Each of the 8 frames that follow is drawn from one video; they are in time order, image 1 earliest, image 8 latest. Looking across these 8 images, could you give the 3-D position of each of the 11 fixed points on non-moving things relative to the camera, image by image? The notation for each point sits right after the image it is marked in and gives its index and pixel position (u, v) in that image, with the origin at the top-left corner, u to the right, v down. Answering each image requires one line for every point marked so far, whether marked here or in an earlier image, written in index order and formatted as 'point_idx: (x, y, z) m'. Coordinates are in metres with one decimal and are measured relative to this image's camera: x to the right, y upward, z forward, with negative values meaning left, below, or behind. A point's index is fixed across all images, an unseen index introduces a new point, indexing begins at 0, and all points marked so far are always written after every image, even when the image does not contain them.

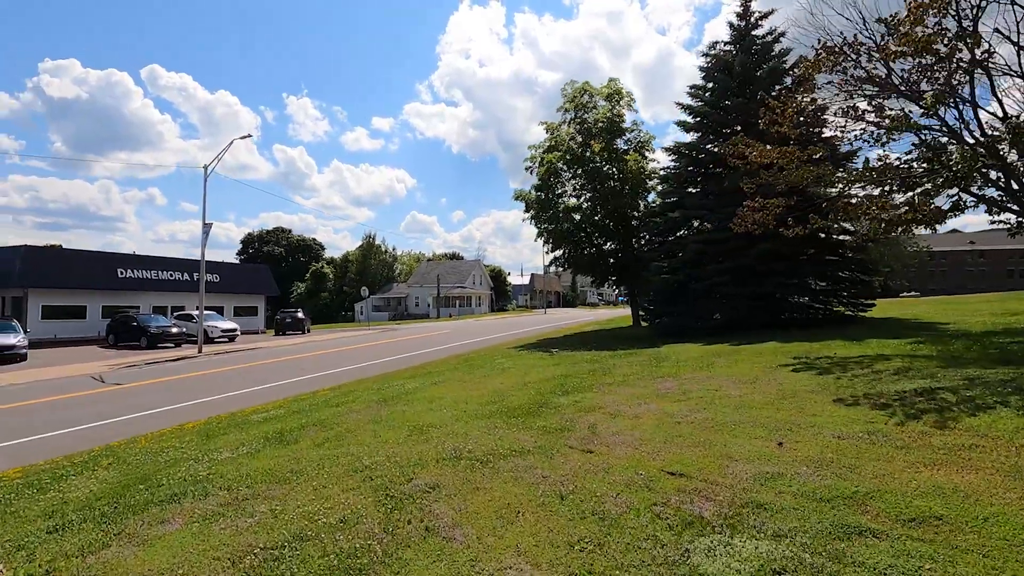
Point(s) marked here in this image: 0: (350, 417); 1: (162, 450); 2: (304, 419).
0: (-2.7, -2.2, +9.1) m
1: (-5.4, -2.5, +8.4) m
2: (-3.7, -2.3, +9.6) m
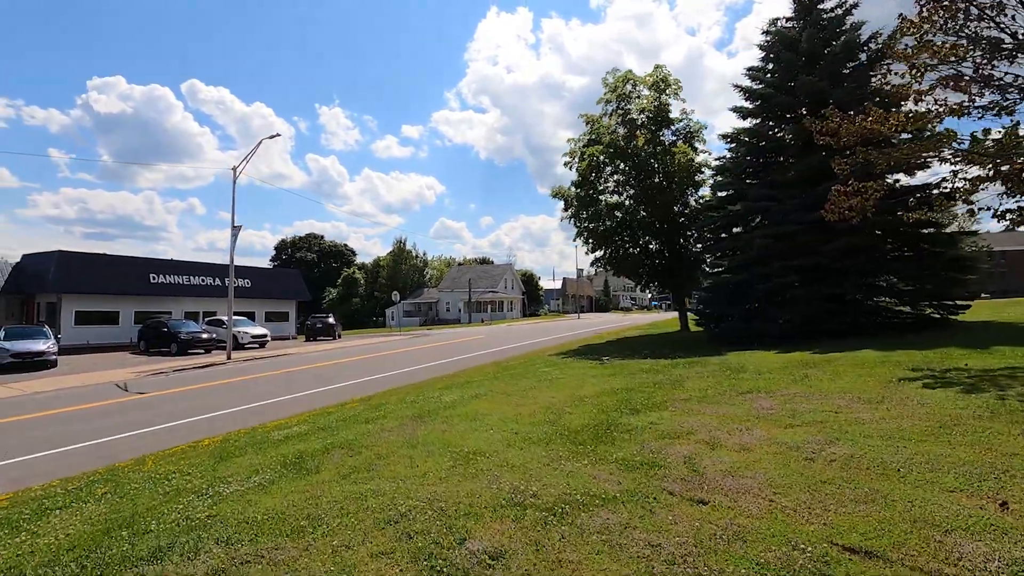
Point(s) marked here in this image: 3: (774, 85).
0: (-1.8, -2.2, +7.8) m
1: (-4.6, -2.5, +7.2) m
2: (-2.8, -2.3, +8.4) m
3: (+7.7, +6.0, +15.8) m
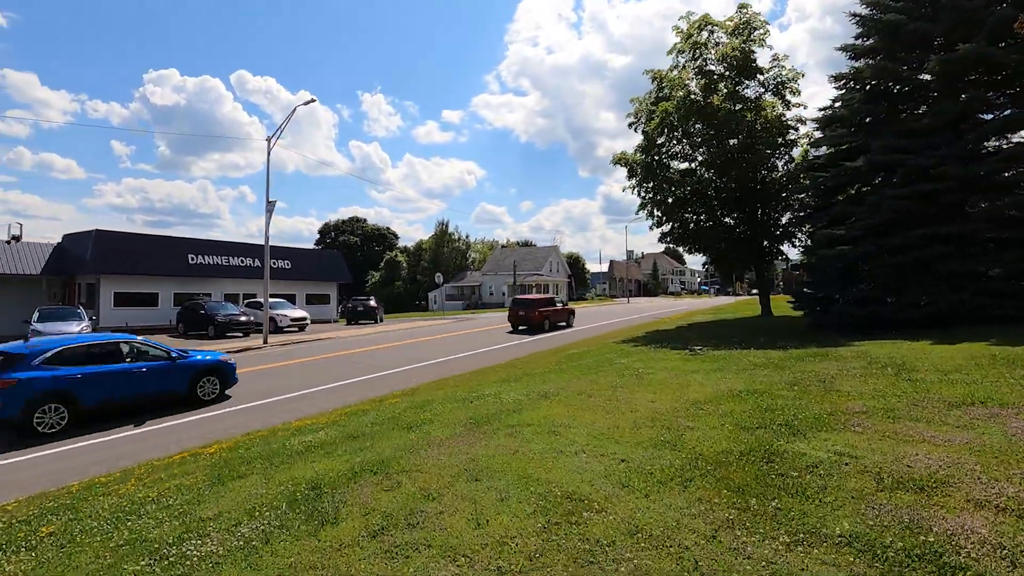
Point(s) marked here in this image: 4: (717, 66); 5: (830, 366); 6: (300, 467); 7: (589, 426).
0: (-0.8, -1.8, +5.6) m
1: (-3.7, -2.2, +5.3) m
2: (-1.7, -1.9, +6.3) m
3: (+9.3, +6.6, +12.7) m
4: (+7.3, +7.9, +19.1) m
5: (+4.8, -1.2, +8.2) m
6: (-2.4, -2.0, +6.0) m
7: (+0.9, -1.6, +6.2) m
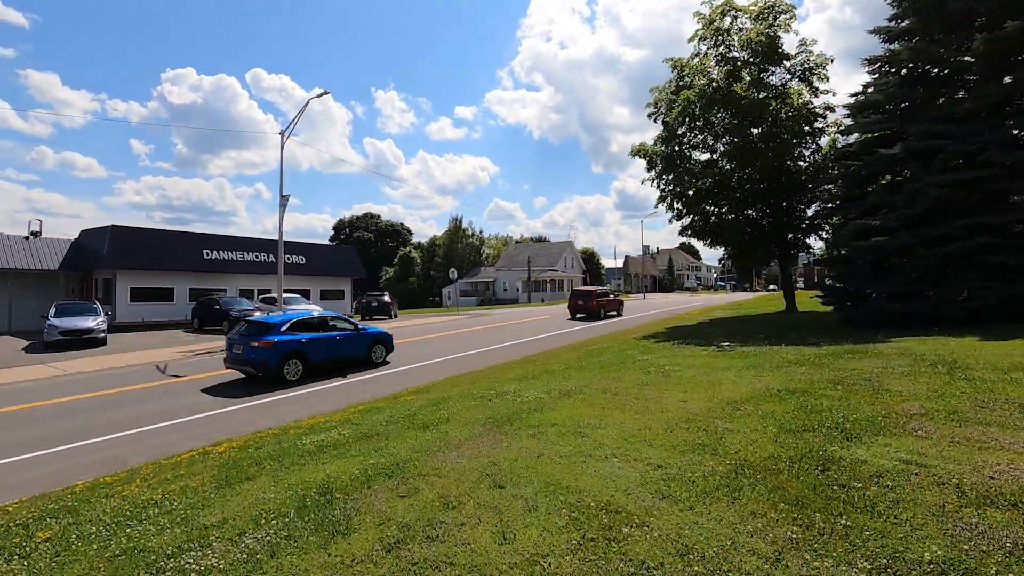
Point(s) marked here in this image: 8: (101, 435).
0: (-0.6, -1.7, +5.3) m
1: (-3.4, -2.1, +5.0) m
2: (-1.5, -1.8, +6.0) m
3: (+9.7, +6.7, +12.0) m
4: (+7.9, +8.1, +18.4) m
5: (+5.1, -1.1, +7.6) m
6: (-2.1, -1.9, +5.7) m
7: (+1.1, -1.5, +5.7) m
8: (-7.2, -2.6, +9.4) m
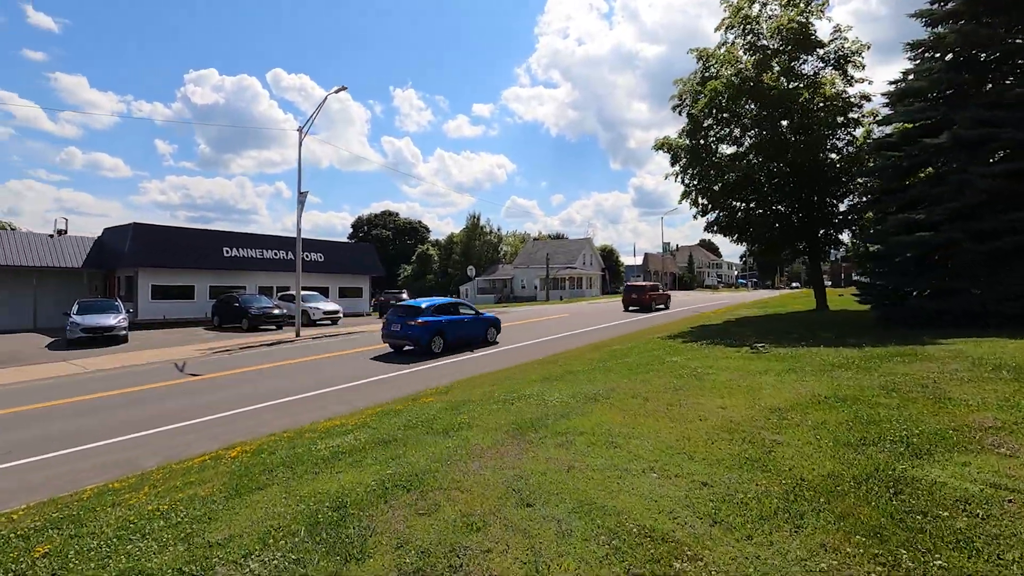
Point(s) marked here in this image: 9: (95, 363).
0: (-0.3, -1.7, +4.9) m
1: (-3.2, -2.1, +4.7) m
2: (-1.2, -1.8, +5.6) m
3: (+10.2, +6.8, +11.3) m
4: (+8.5, +8.2, +17.7) m
5: (+5.4, -1.0, +7.1) m
6: (-1.9, -1.9, +5.4) m
7: (+1.4, -1.5, +5.3) m
8: (-6.8, -2.5, +9.2) m
9: (-13.3, -2.4, +17.1) m
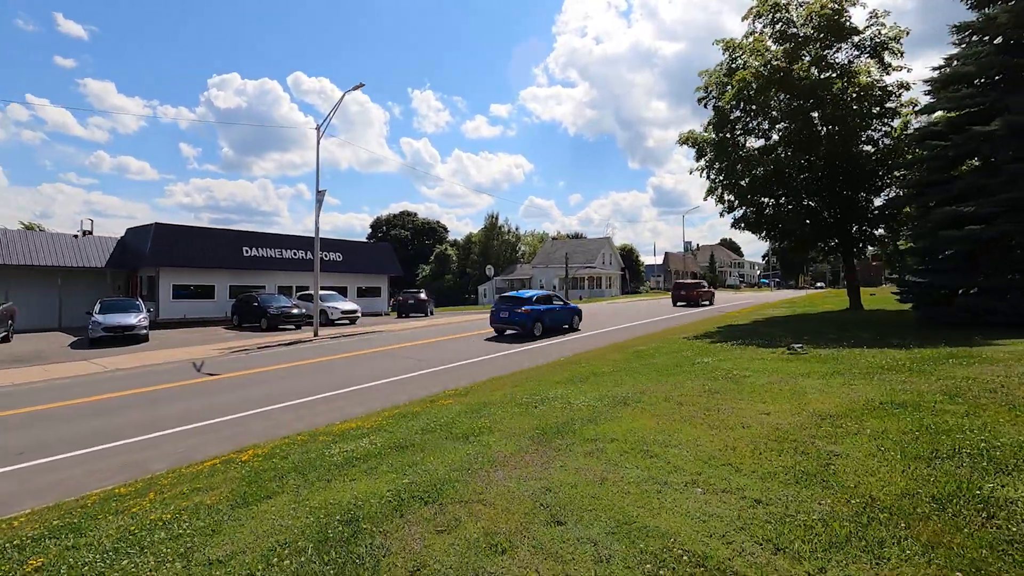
0: (-0.1, -1.6, +4.5) m
1: (-3.0, -2.0, +4.4) m
2: (-1.0, -1.8, +5.2) m
3: (+10.6, +6.8, +10.5) m
4: (+9.2, +8.2, +17.0) m
5: (+5.7, -1.0, +6.5) m
6: (-1.6, -1.9, +5.0) m
7: (+1.6, -1.4, +4.8) m
8: (-6.4, -2.5, +9.0) m
9: (-12.6, -2.3, +17.1) m
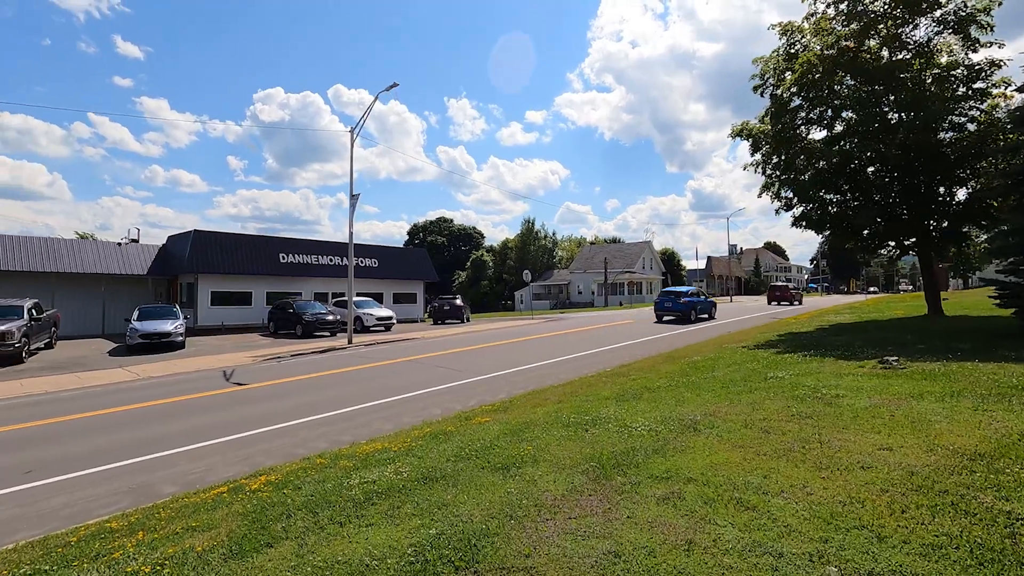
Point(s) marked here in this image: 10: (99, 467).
0: (+0.3, -1.6, +3.4) m
1: (-2.6, -2.0, +3.6) m
2: (-0.6, -1.8, +4.3) m
3: (+11.3, +6.8, +8.9) m
4: (+10.3, +8.1, +15.5) m
5: (+6.2, -1.0, +5.1) m
6: (-1.2, -1.9, +4.1) m
7: (+2.0, -1.4, +3.7) m
8: (-5.8, -2.6, +8.4) m
9: (-11.4, -2.6, +16.9) m
10: (-5.9, -2.6, +7.8) m
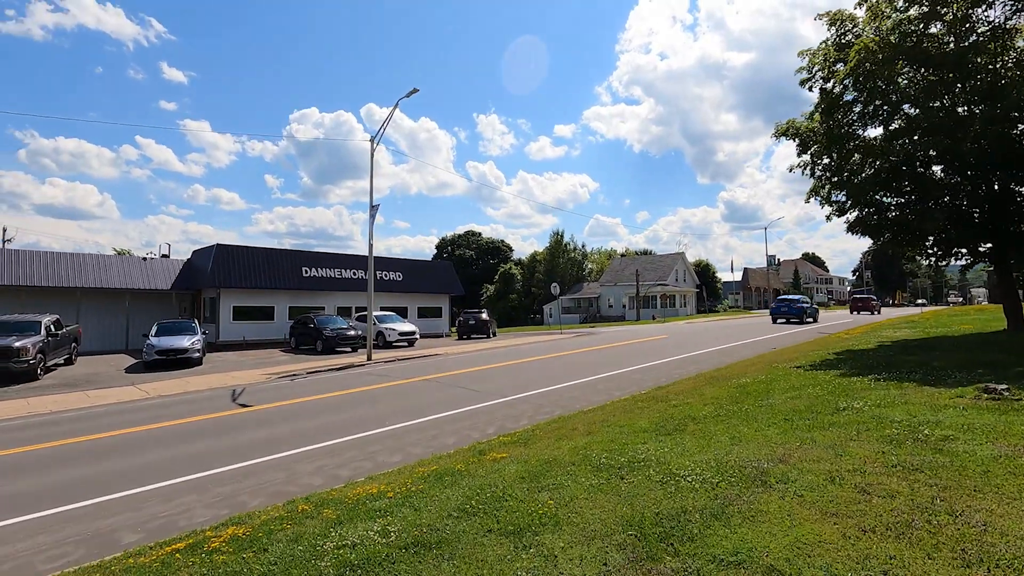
0: (+0.3, -1.7, +2.2) m
1: (-2.6, -2.1, +2.5) m
2: (-0.5, -1.9, +3.1) m
3: (+11.5, +6.6, +7.3) m
4: (+10.9, +7.8, +13.9) m
5: (+6.3, -1.1, +3.5) m
6: (-1.2, -2.0, +2.9) m
7: (+2.0, -1.5, +2.4) m
8: (-5.5, -2.8, +7.5) m
9: (-10.6, -3.0, +16.3) m
10: (-5.7, -2.8, +6.9) m
